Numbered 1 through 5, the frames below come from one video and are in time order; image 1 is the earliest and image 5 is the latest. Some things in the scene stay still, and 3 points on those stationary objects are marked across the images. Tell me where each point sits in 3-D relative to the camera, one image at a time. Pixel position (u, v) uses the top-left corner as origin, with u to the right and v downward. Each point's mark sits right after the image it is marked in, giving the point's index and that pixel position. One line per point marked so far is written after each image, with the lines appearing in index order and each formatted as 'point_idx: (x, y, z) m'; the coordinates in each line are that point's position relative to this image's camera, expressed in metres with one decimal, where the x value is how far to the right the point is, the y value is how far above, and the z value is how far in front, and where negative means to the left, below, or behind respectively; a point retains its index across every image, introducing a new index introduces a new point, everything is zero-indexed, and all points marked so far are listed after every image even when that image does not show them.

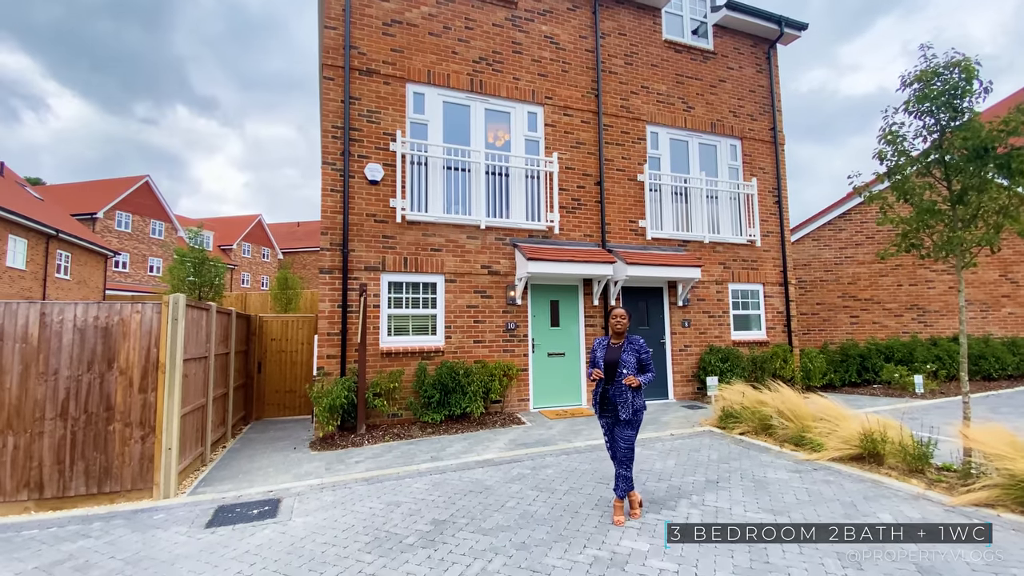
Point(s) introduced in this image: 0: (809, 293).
0: (+7.7, -0.1, +12.3) m
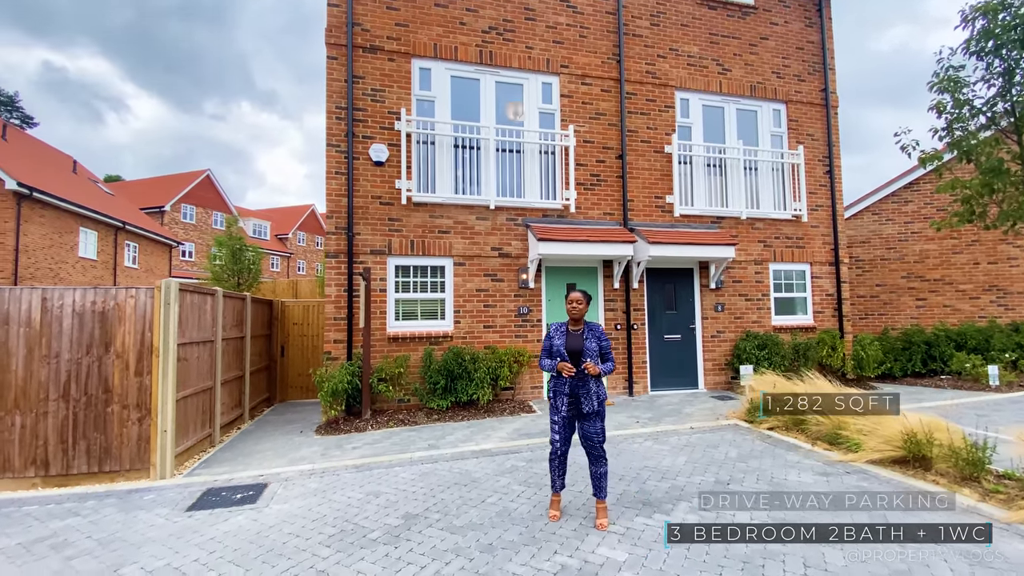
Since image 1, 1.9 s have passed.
0: (+8.3, +0.3, +11.1) m
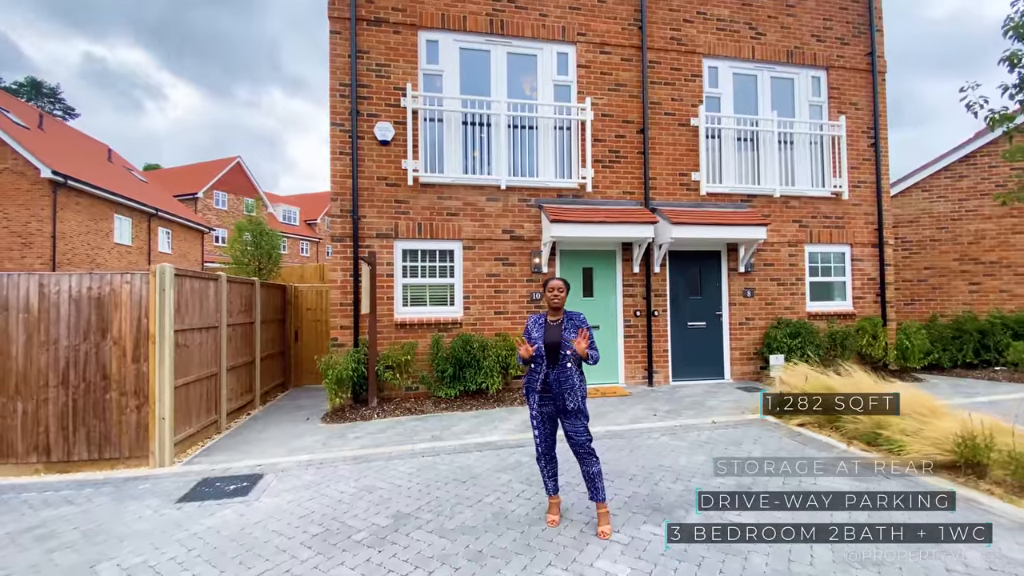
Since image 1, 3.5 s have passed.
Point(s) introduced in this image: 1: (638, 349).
0: (+8.7, +0.7, +10.2) m
1: (+2.1, -1.0, +7.8) m
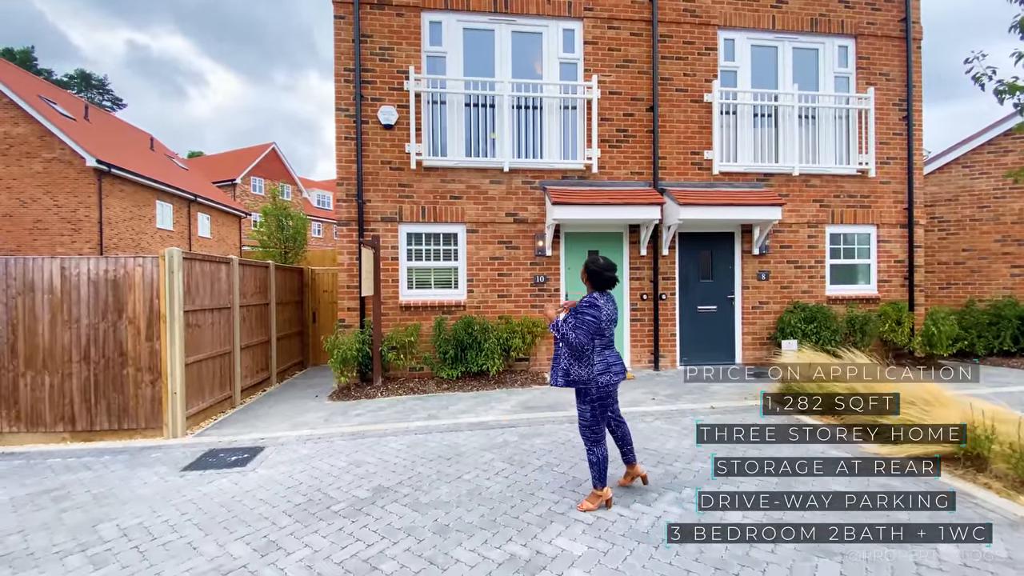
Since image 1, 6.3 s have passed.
0: (+9.0, +1.1, +9.6) m
1: (+2.2, -0.7, +7.7) m
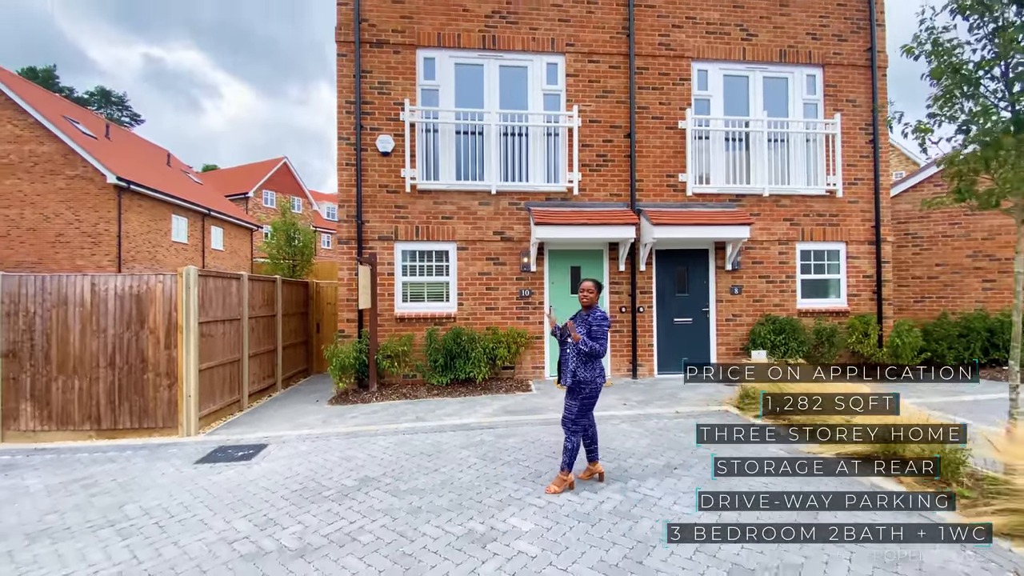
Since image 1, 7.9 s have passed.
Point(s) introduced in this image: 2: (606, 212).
0: (+8.8, +0.8, +10.0) m
1: (+1.9, -0.9, +8.2) m
2: (+1.5, +1.2, +7.8) m
